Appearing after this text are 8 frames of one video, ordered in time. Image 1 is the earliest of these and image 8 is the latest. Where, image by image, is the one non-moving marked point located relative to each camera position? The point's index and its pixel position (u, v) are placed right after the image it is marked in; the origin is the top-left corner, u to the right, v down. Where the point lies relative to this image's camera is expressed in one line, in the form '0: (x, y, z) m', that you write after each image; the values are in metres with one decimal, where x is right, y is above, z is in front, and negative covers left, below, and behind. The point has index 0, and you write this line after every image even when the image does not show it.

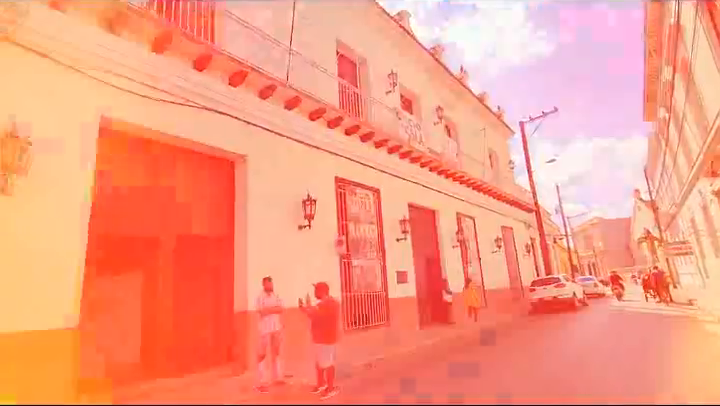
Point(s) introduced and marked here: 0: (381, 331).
0: (+0.6, -3.3, +9.7) m
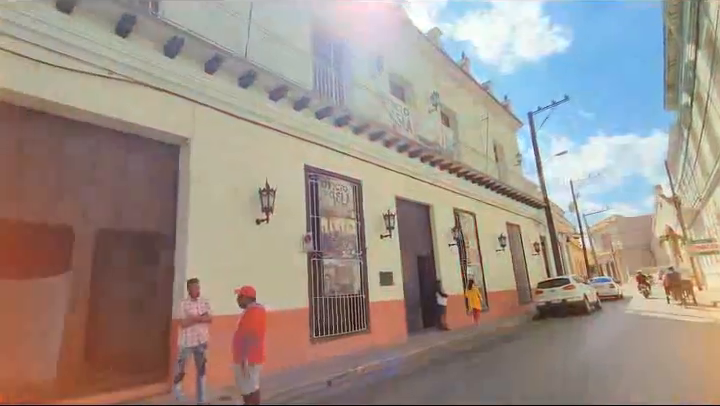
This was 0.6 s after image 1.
0: (0.0, -3.1, +8.6) m
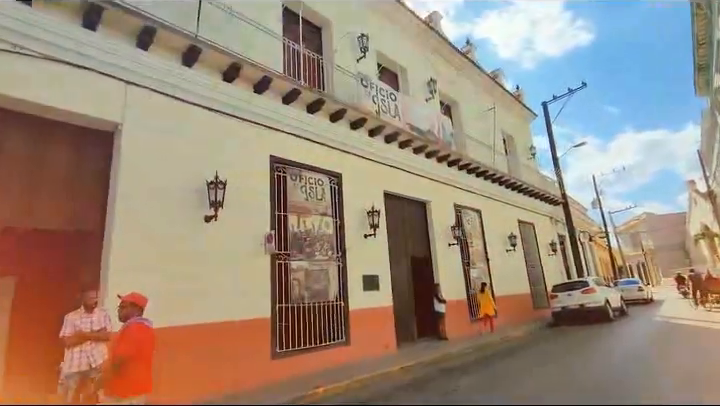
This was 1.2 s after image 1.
0: (-0.5, -3.0, +7.6) m
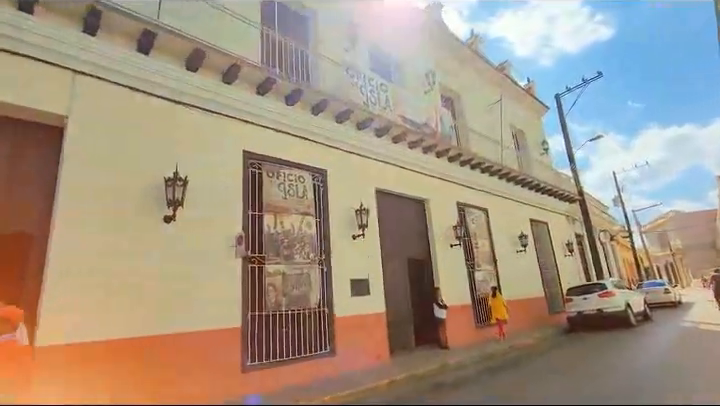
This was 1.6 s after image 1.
0: (-0.8, -2.9, +6.9) m
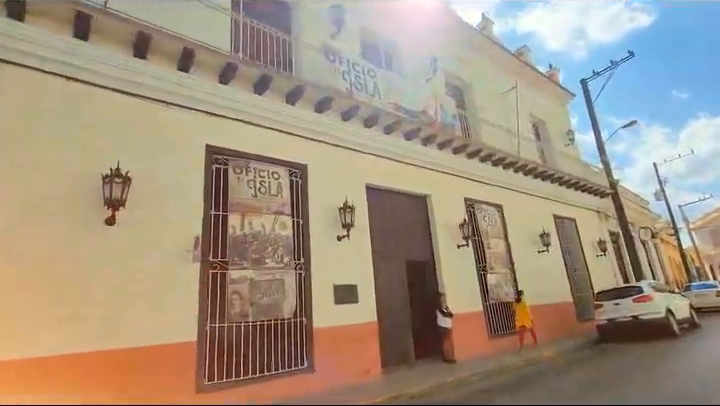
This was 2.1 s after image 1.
0: (-1.1, -2.9, +6.1) m
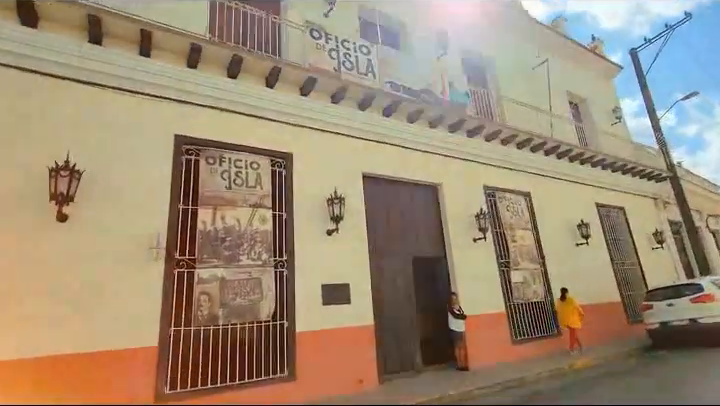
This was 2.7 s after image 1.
0: (-1.3, -2.7, +5.5) m
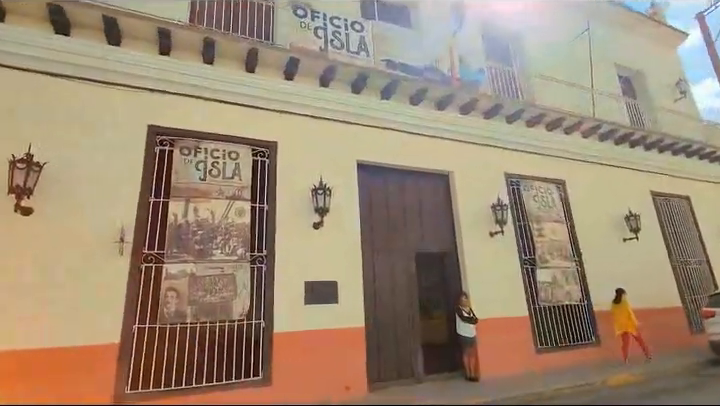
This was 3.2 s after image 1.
0: (-1.6, -2.6, +5.1) m
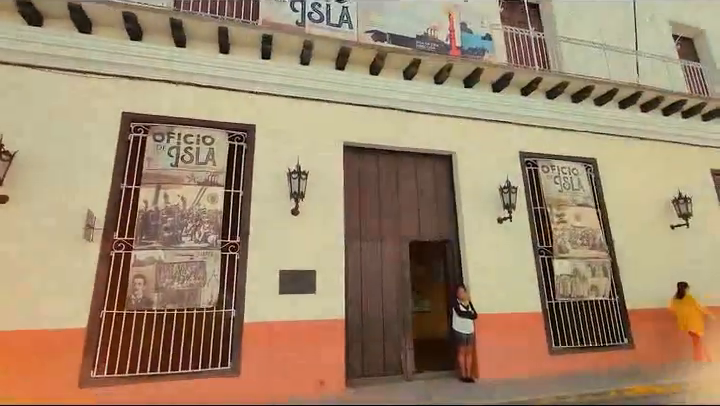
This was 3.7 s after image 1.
0: (-2.0, -2.4, +5.0) m
